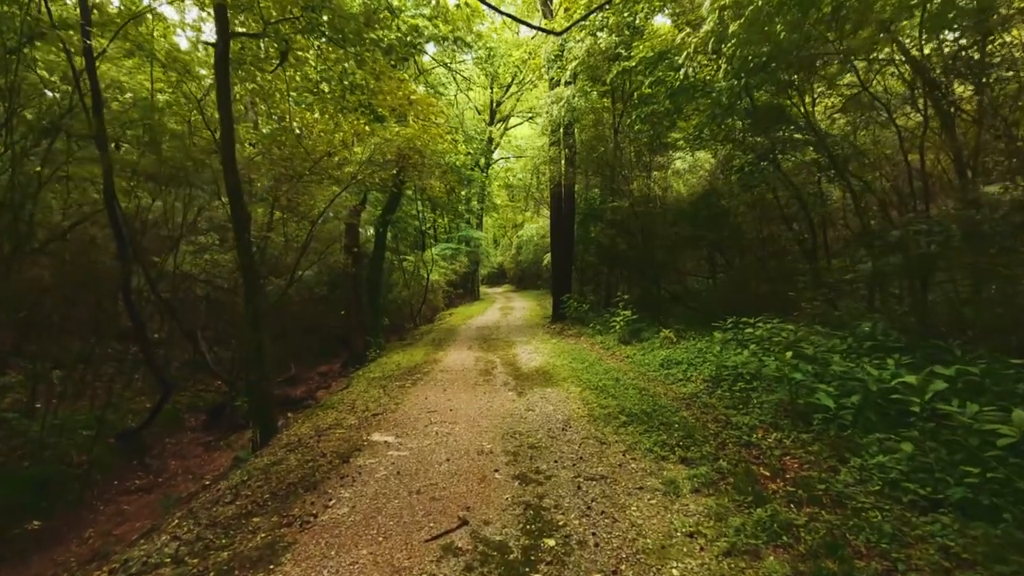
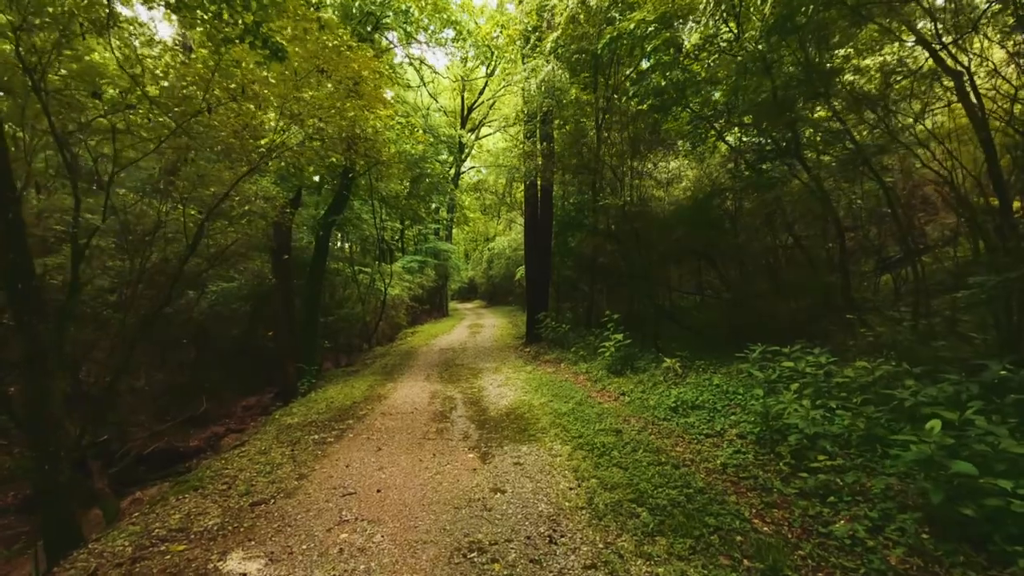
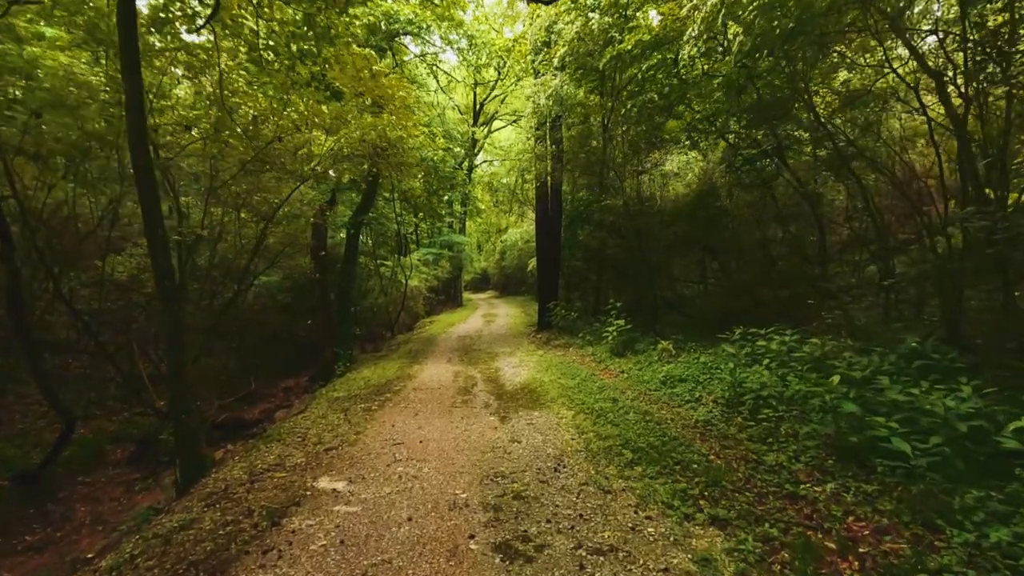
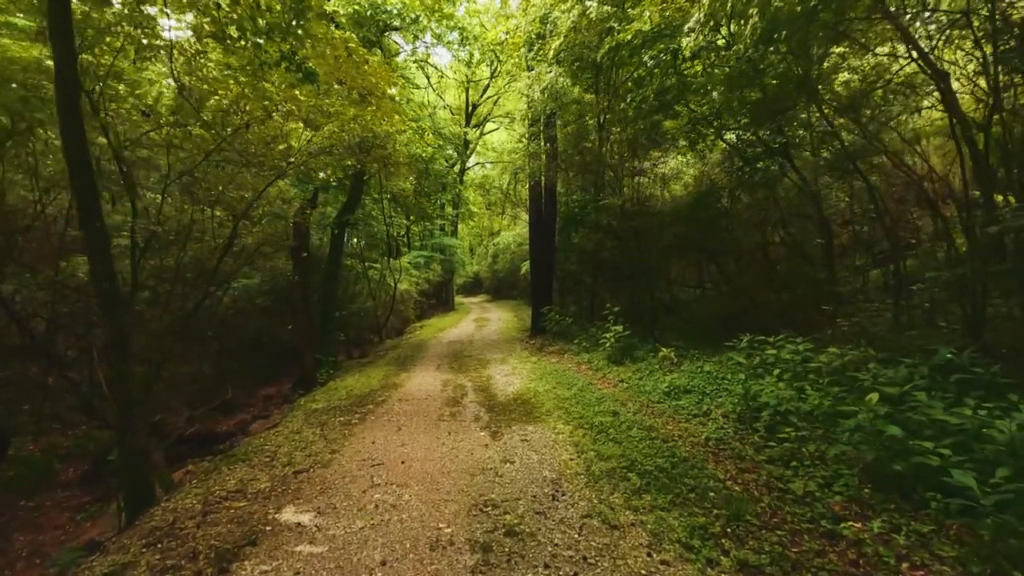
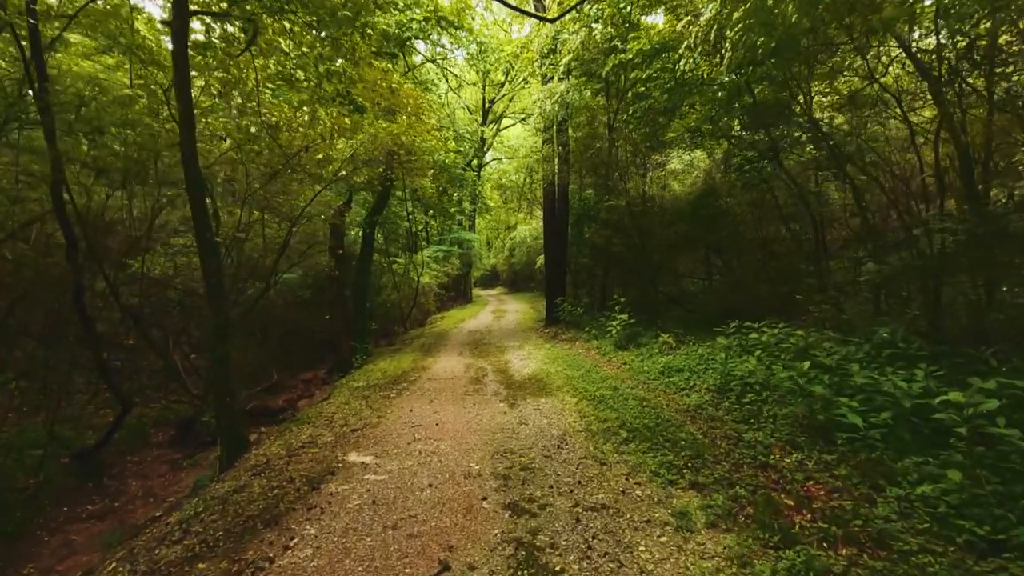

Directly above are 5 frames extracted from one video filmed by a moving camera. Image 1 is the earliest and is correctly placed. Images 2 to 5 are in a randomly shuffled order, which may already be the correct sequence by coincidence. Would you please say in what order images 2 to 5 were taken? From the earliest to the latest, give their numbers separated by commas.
5, 3, 4, 2
